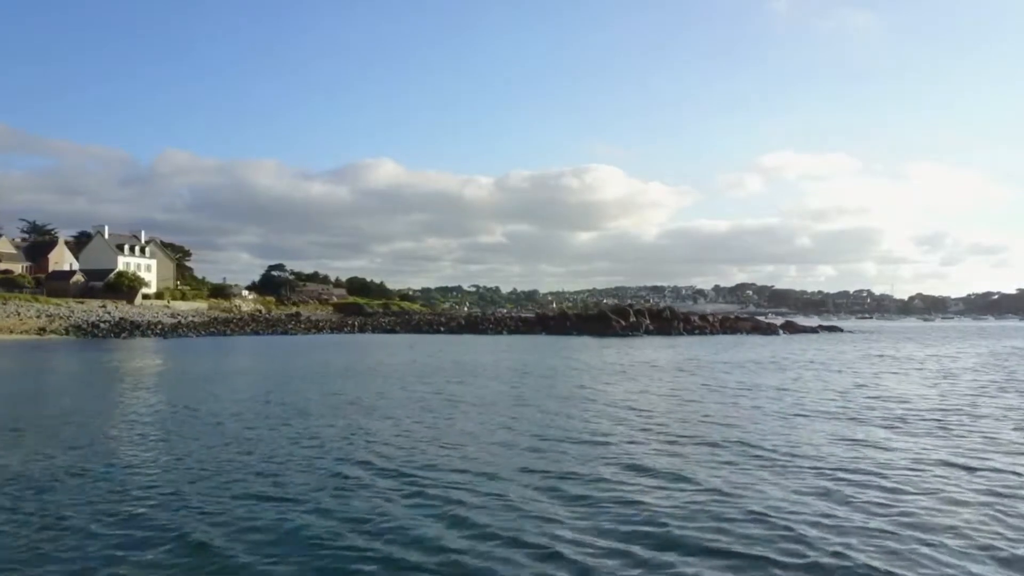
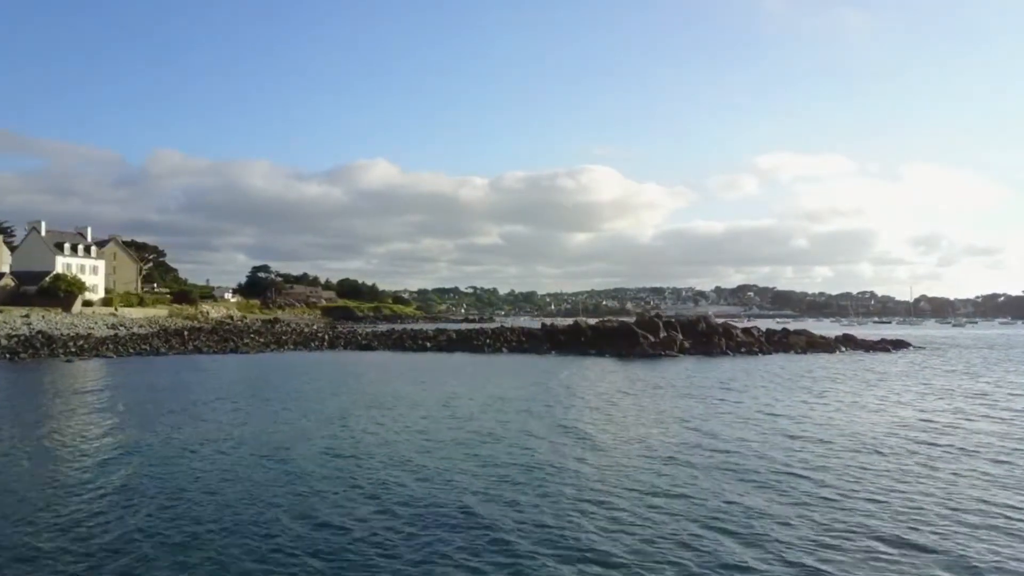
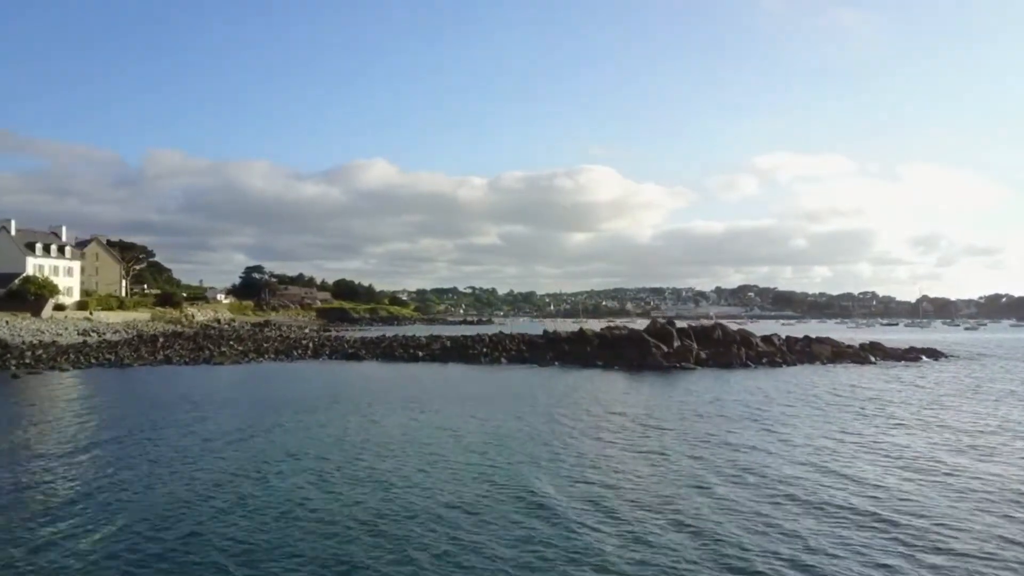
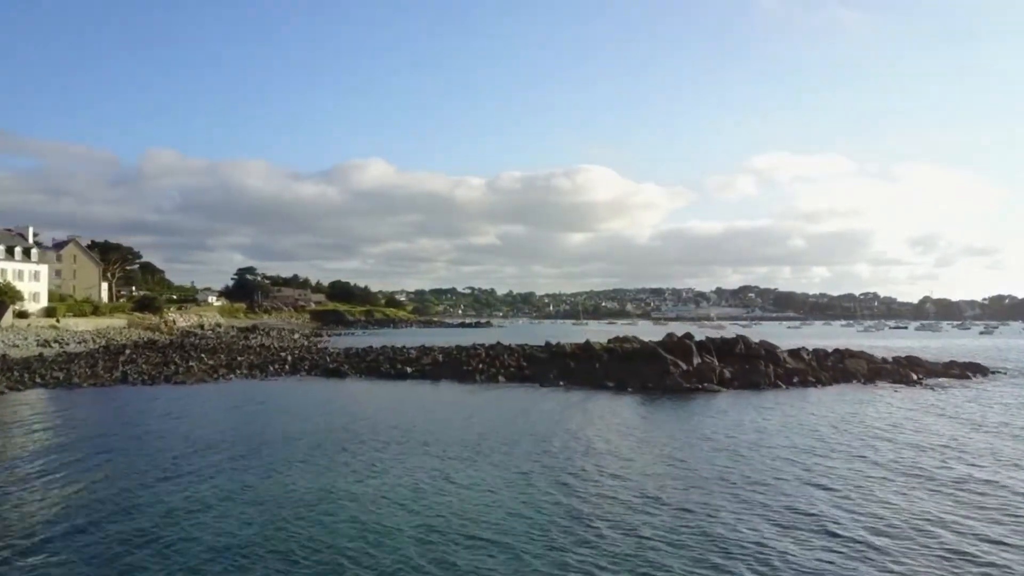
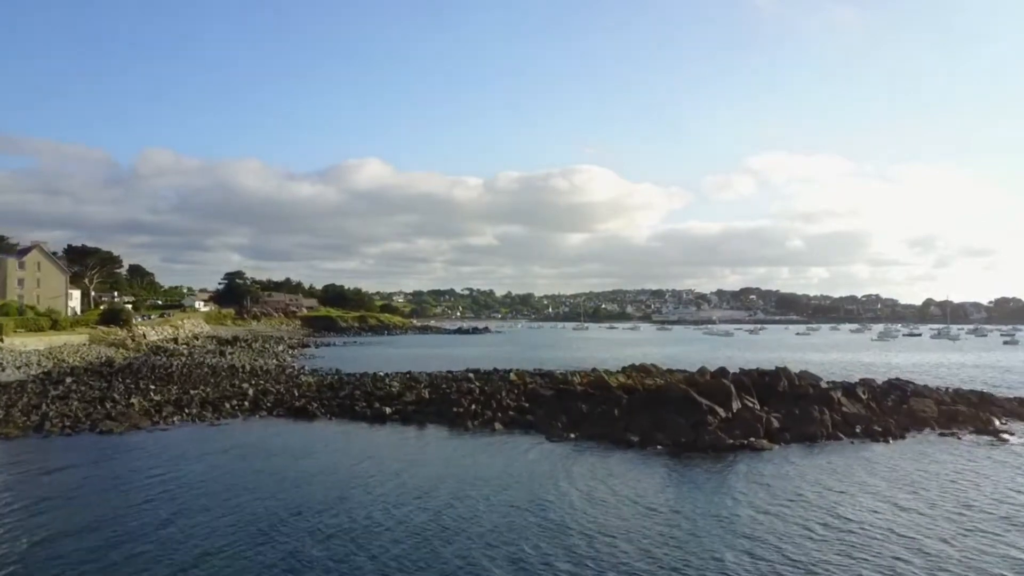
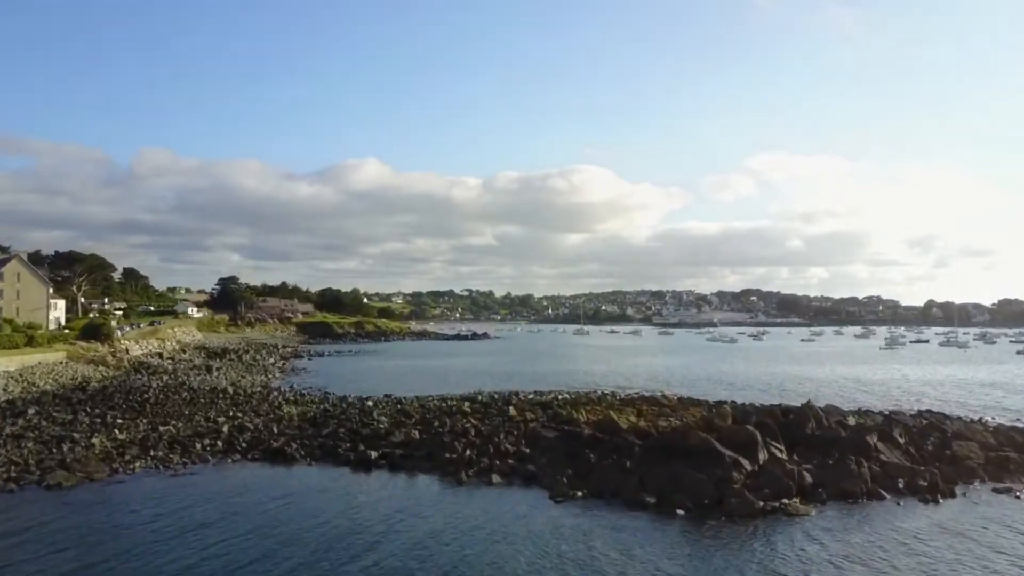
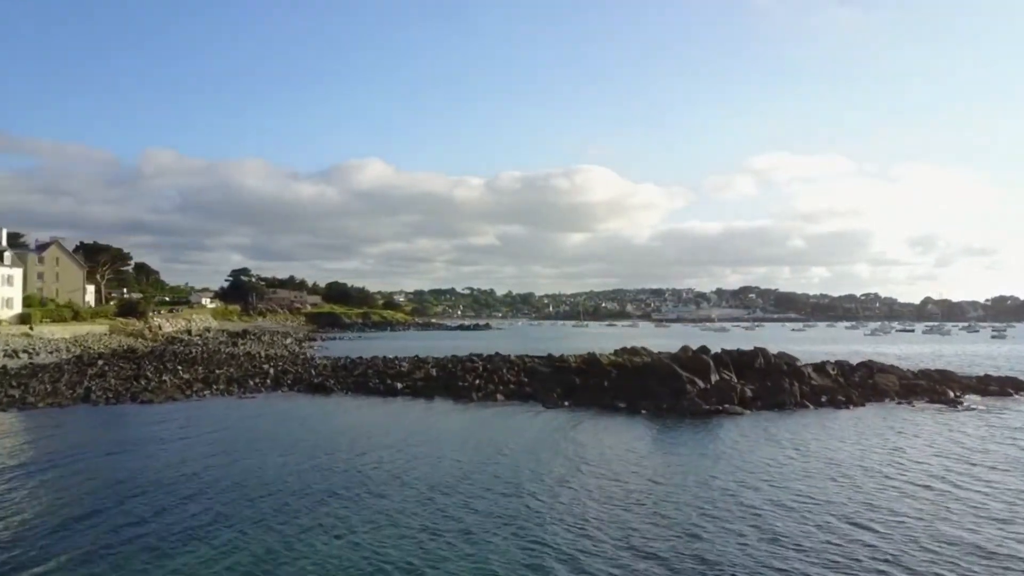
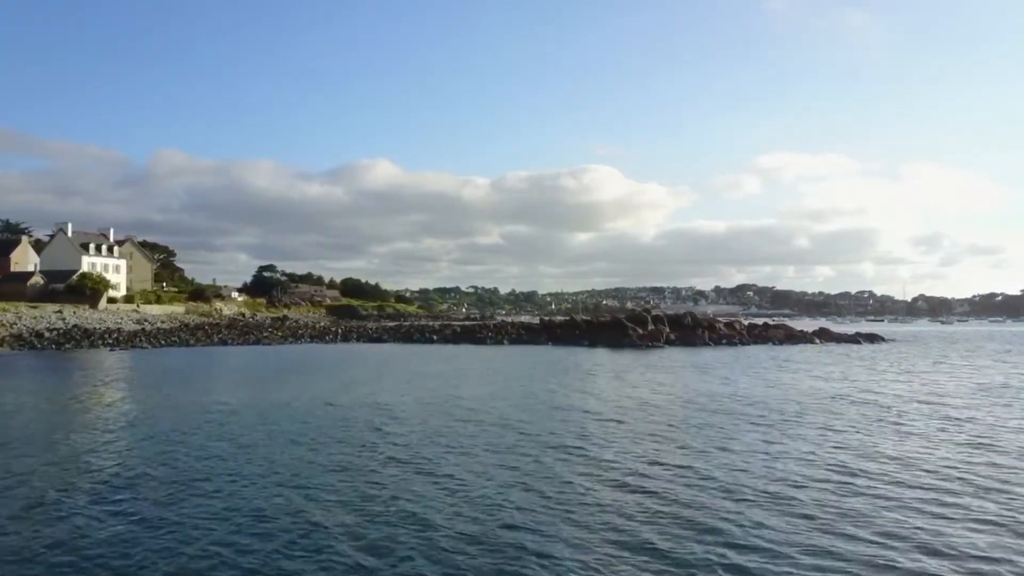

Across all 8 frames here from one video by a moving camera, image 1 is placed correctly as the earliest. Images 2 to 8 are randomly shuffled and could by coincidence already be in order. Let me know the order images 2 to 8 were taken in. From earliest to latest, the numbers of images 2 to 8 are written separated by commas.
8, 2, 3, 4, 7, 5, 6
